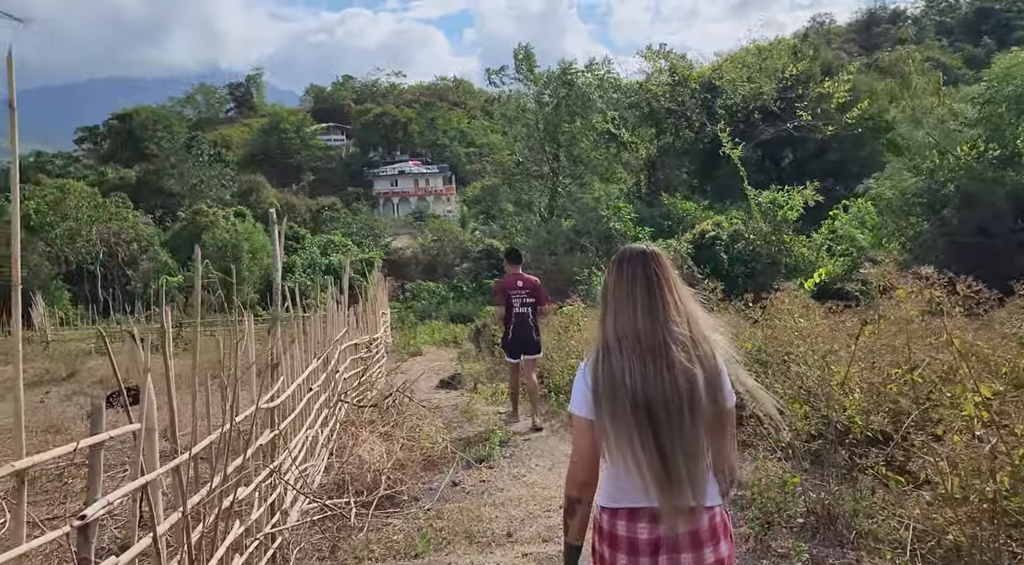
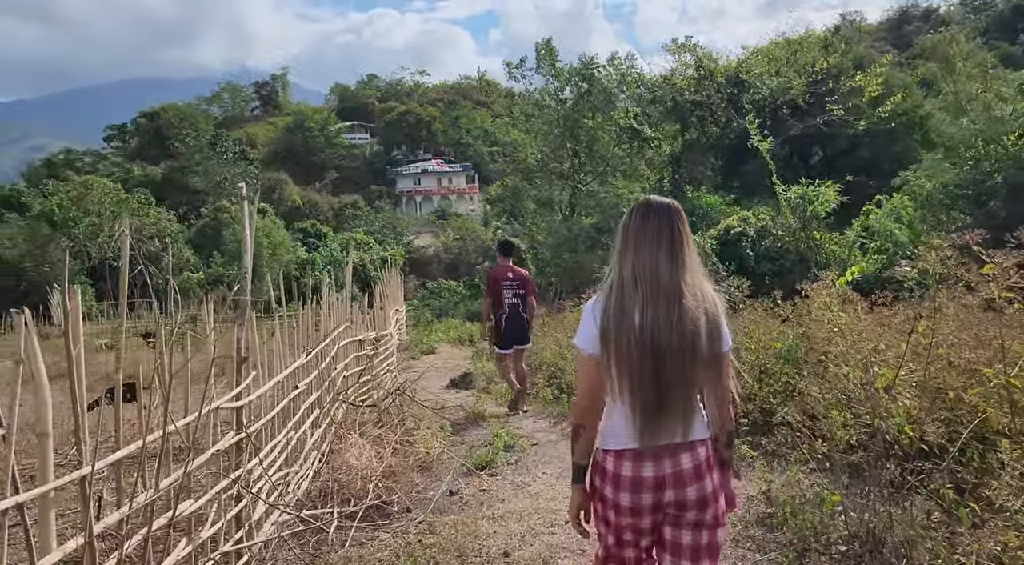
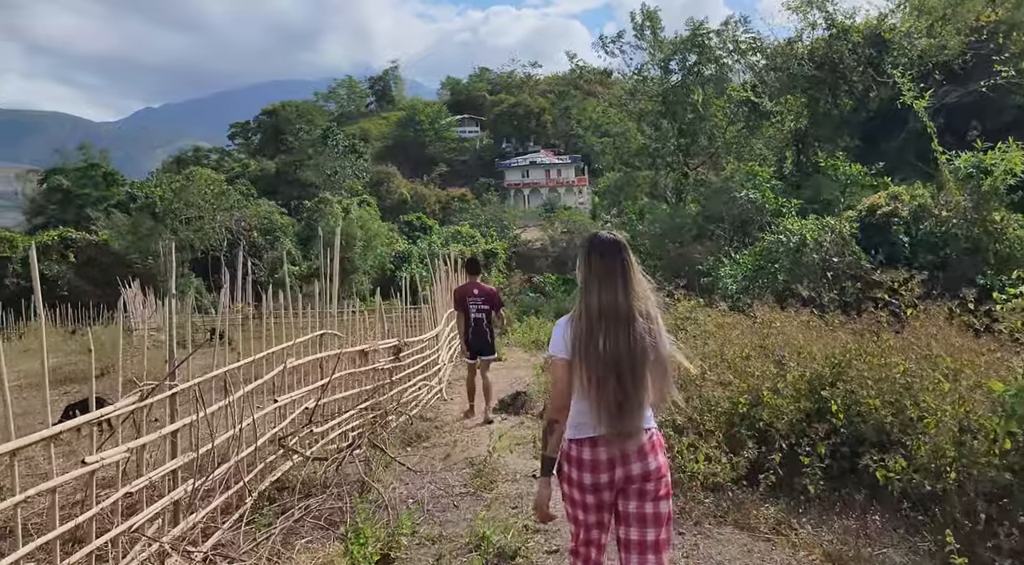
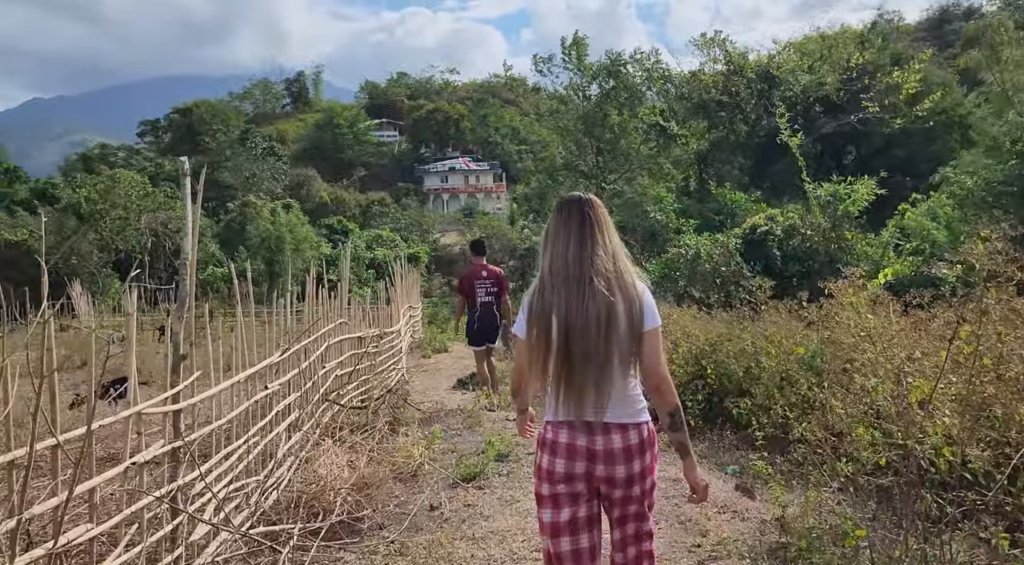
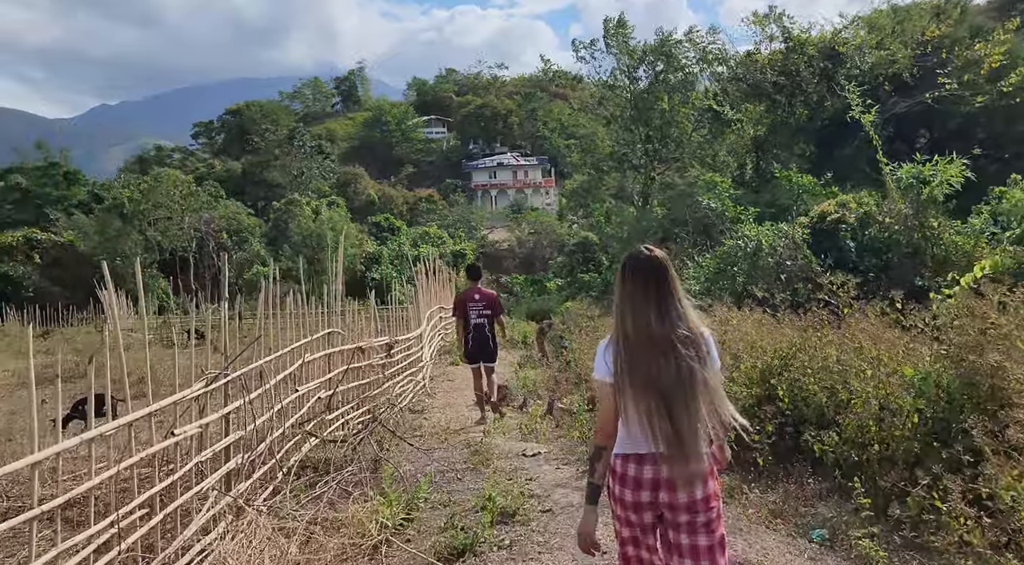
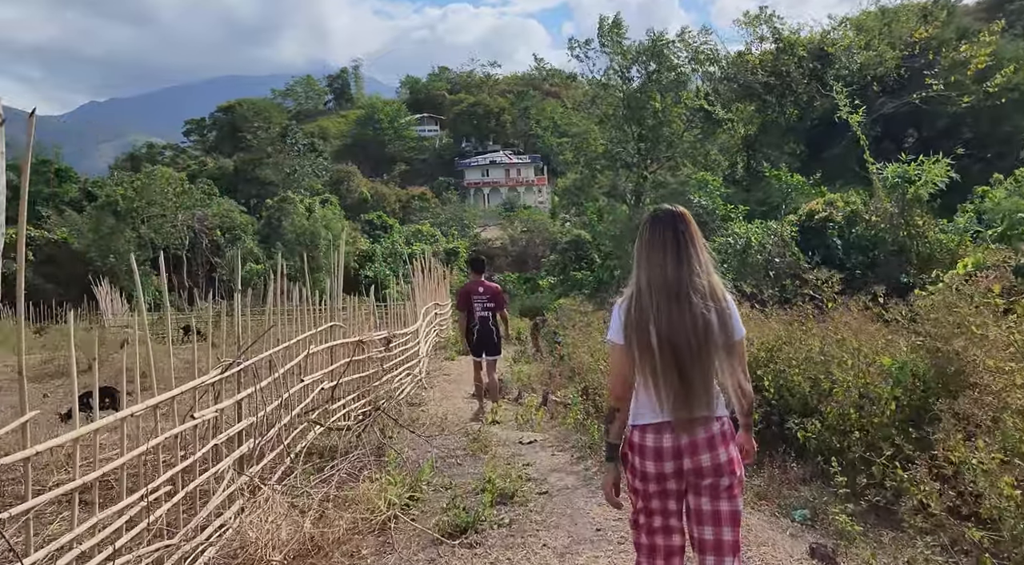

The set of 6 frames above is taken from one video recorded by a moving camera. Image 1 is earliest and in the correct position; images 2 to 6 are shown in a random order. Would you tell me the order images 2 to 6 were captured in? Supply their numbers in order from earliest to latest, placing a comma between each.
2, 4, 6, 5, 3
